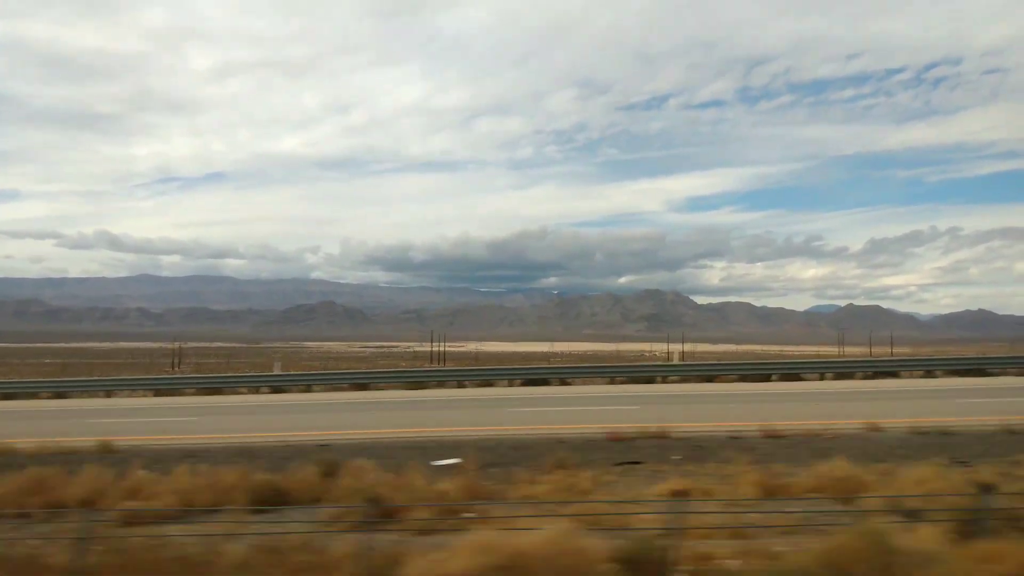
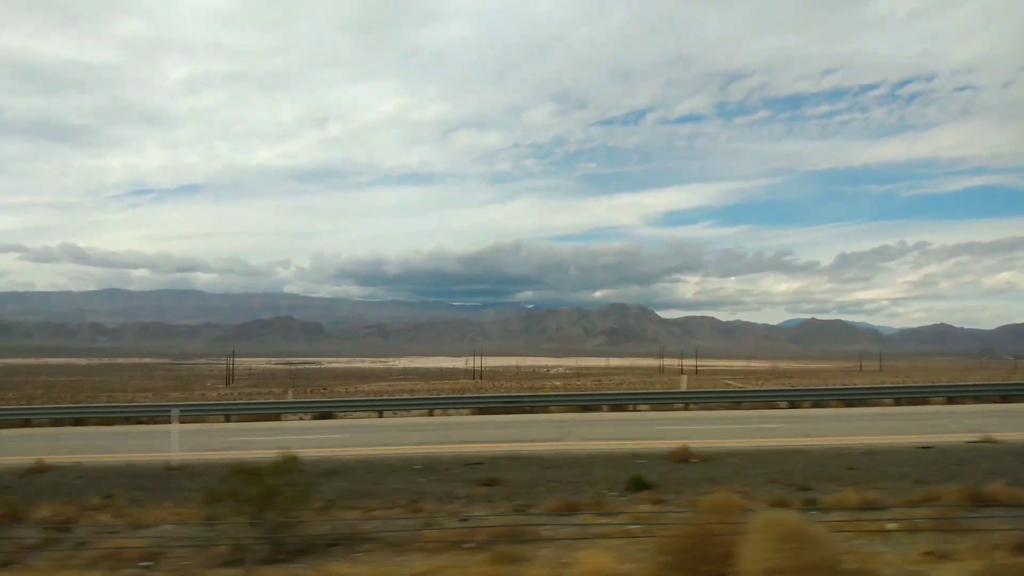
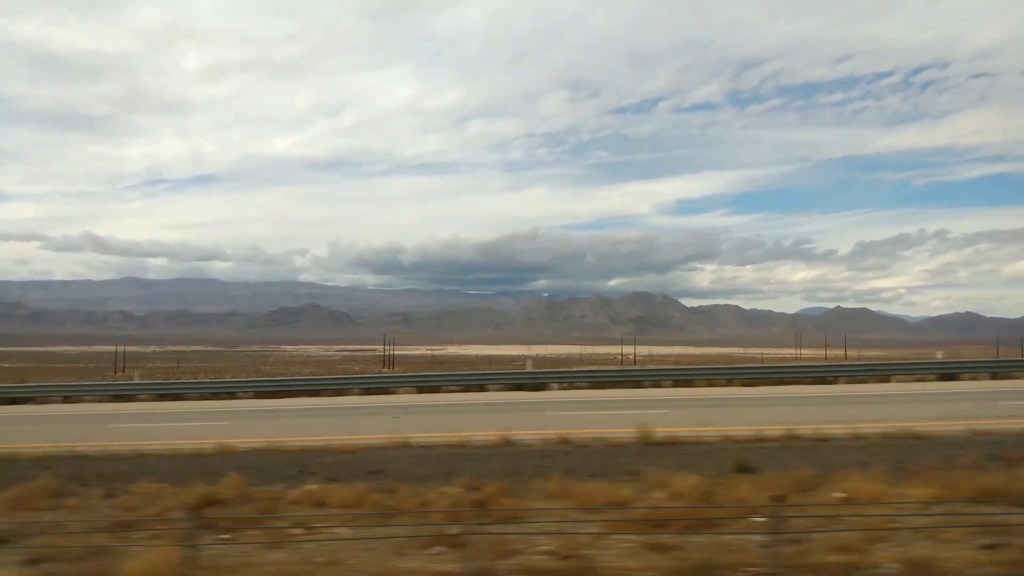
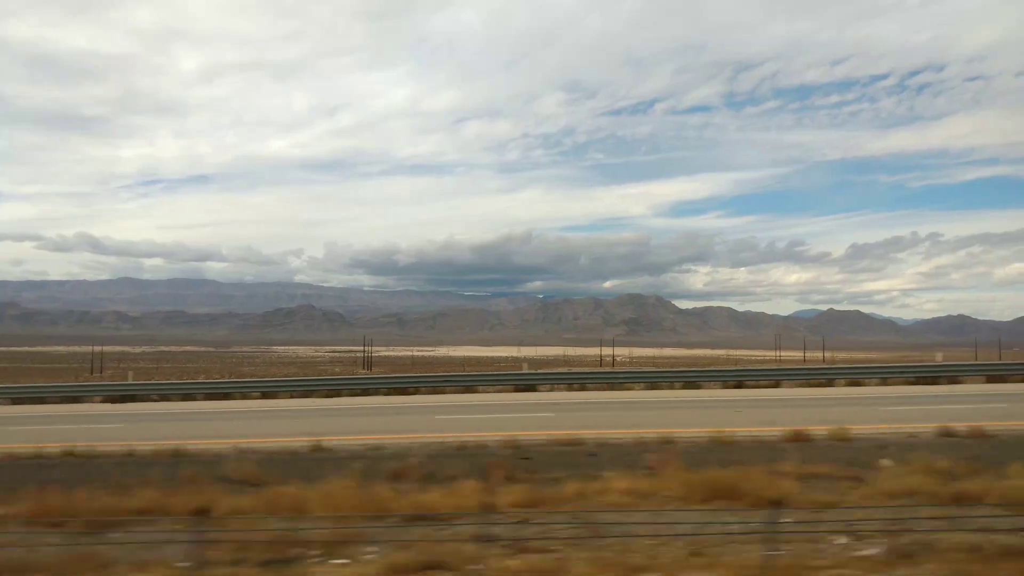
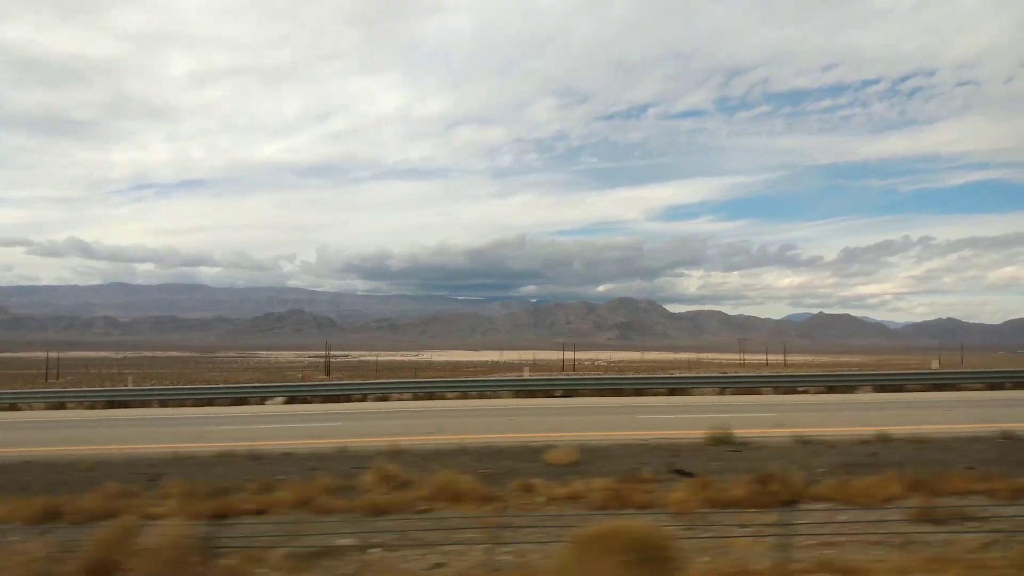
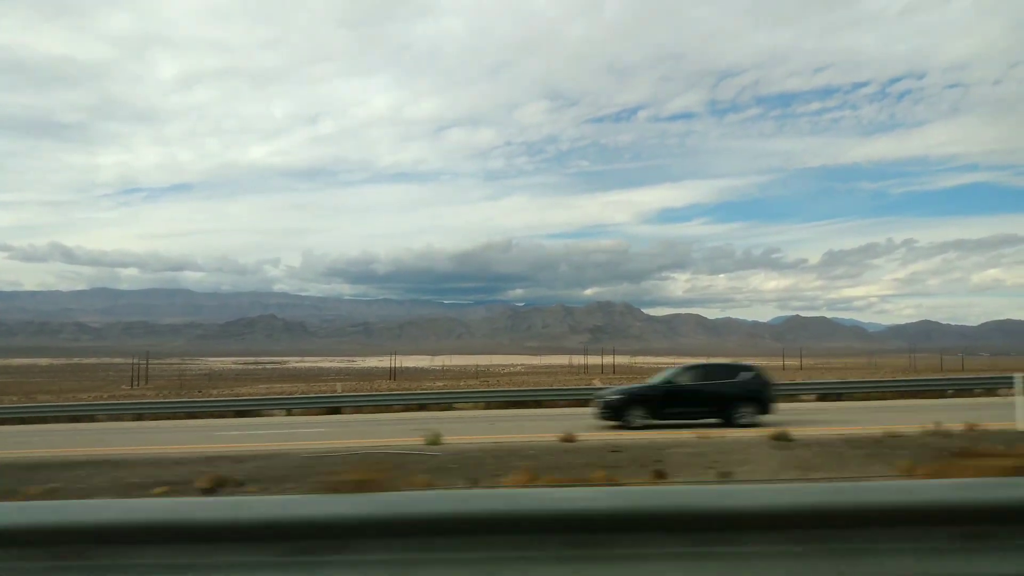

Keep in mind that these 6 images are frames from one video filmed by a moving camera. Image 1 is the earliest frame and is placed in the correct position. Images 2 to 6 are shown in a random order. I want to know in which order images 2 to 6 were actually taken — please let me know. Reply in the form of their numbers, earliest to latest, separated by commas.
3, 4, 5, 2, 6
